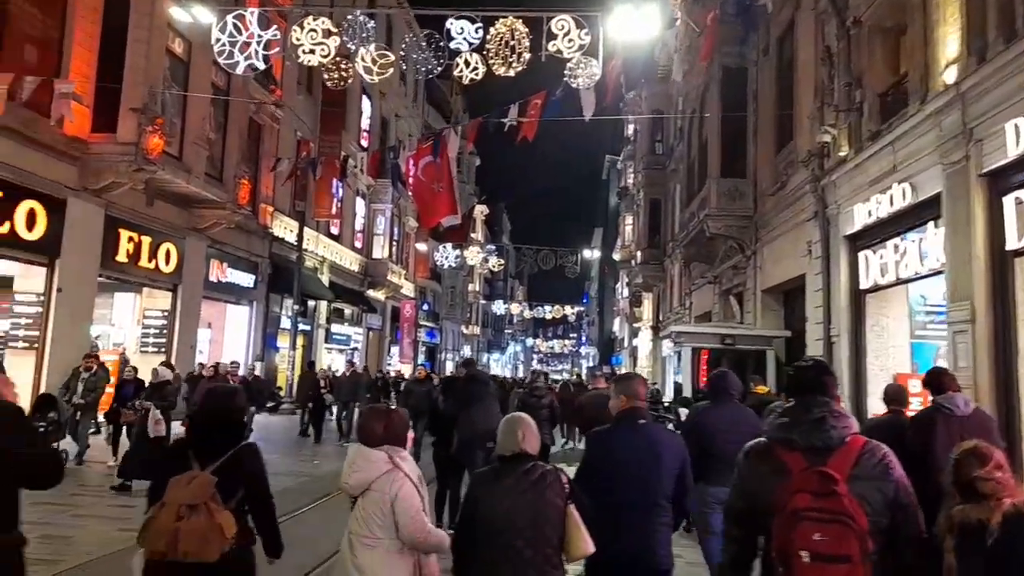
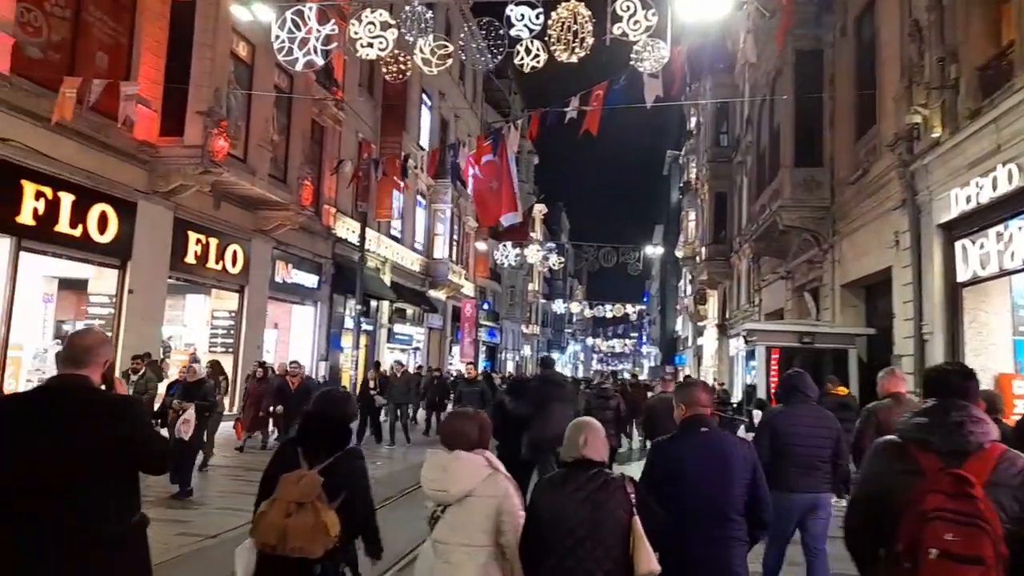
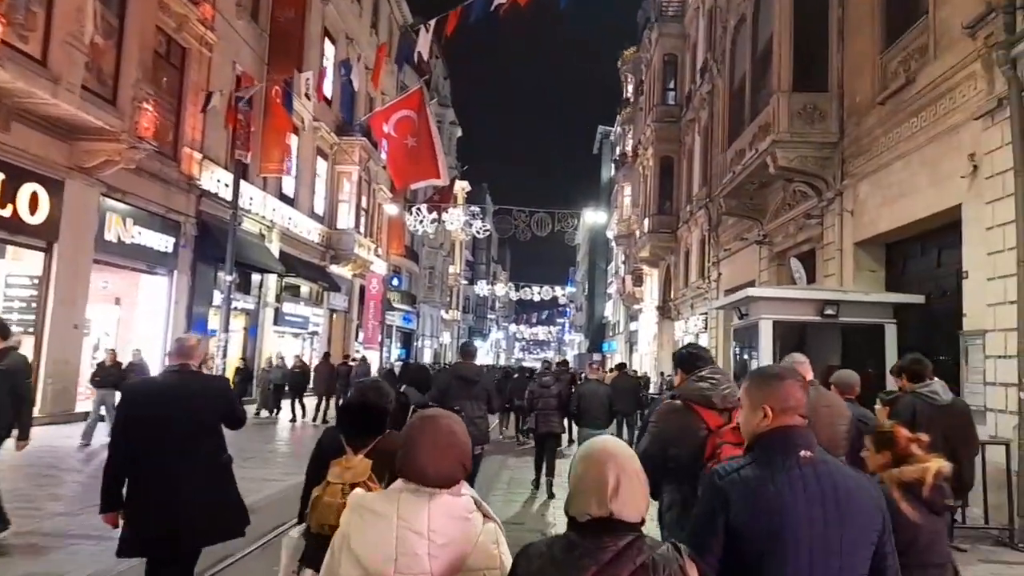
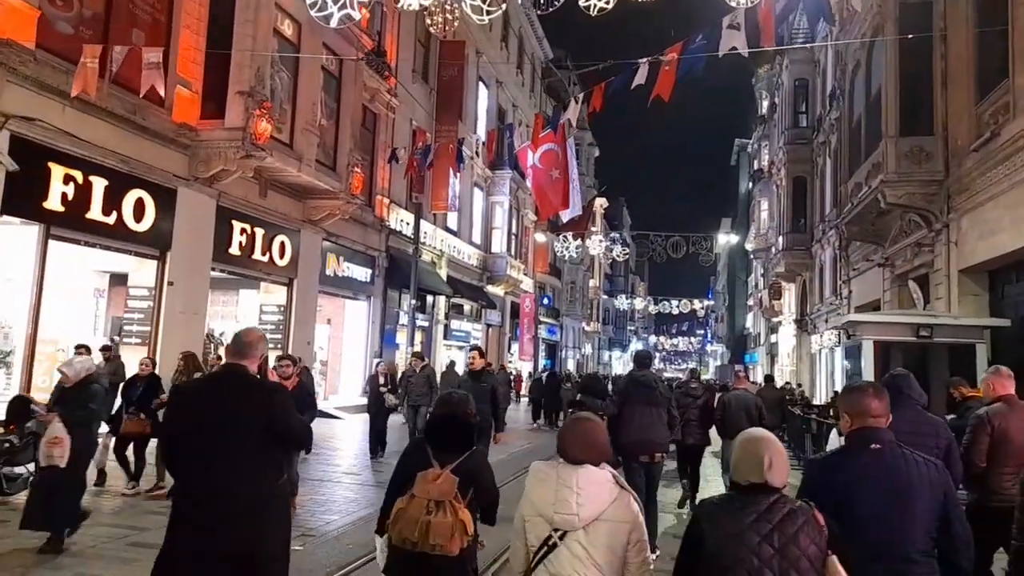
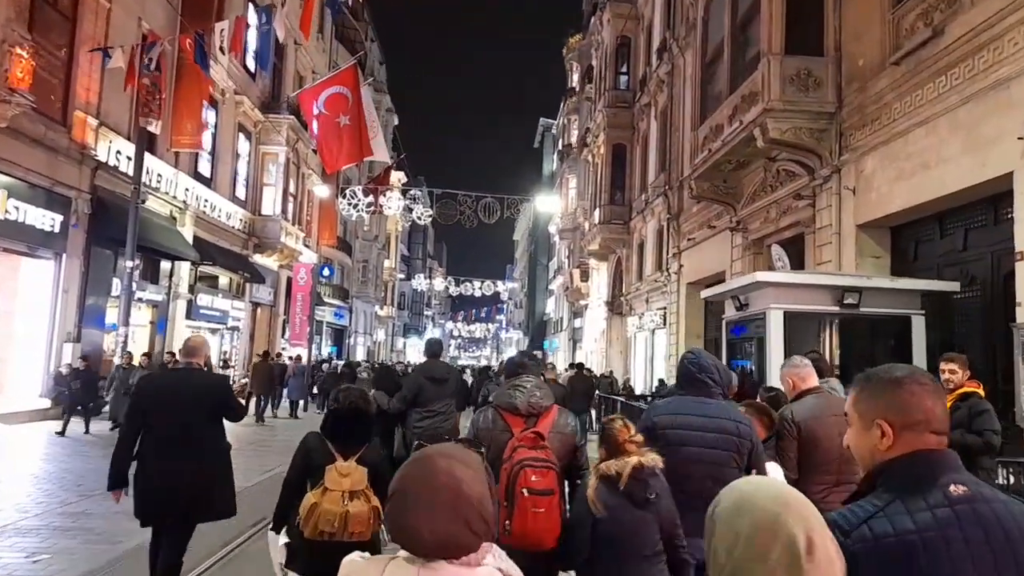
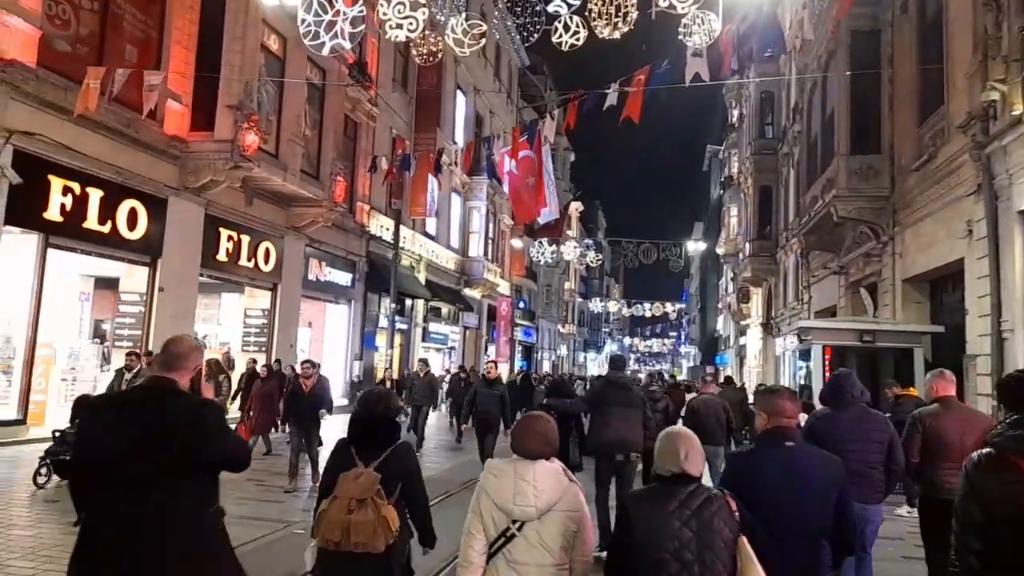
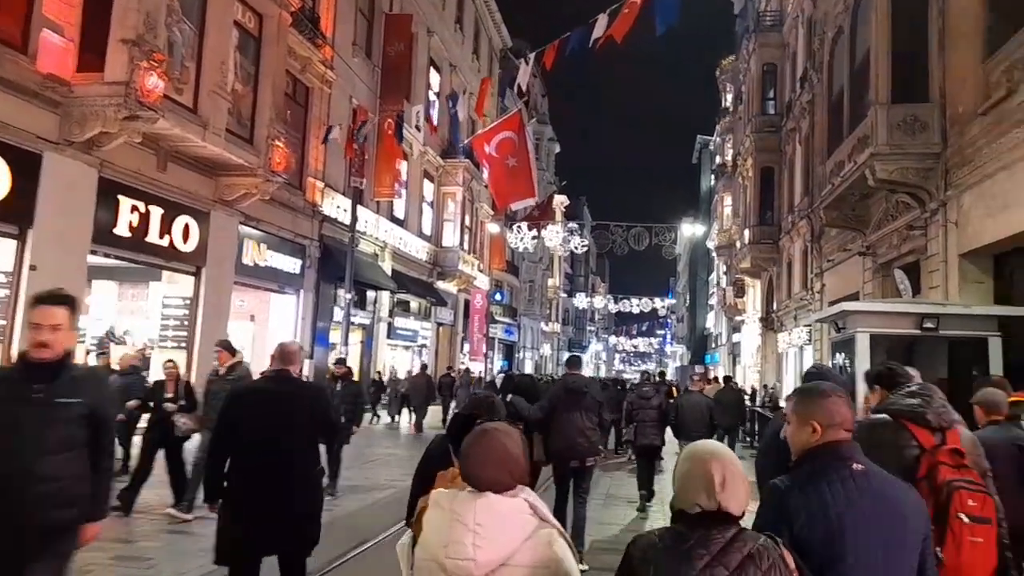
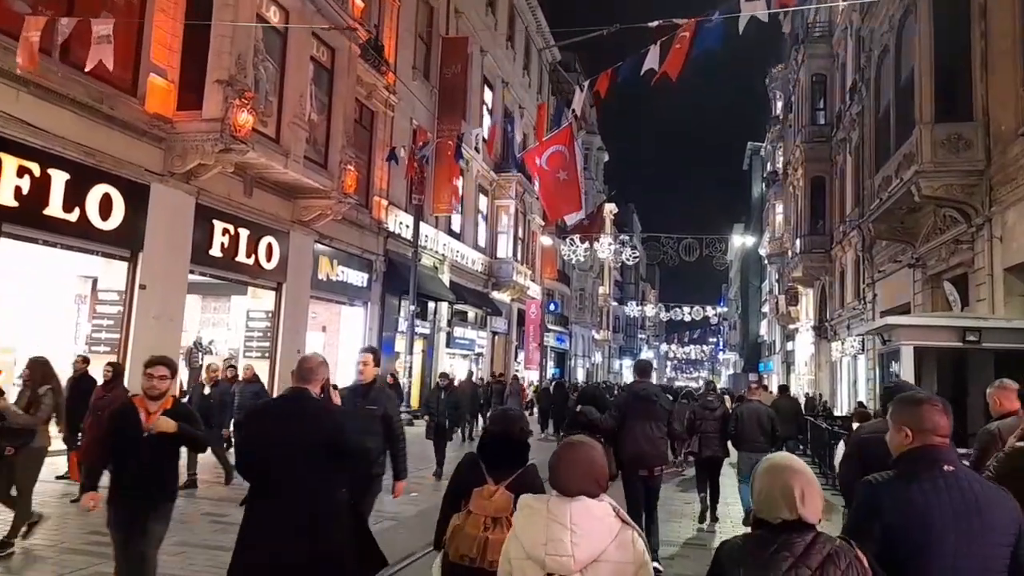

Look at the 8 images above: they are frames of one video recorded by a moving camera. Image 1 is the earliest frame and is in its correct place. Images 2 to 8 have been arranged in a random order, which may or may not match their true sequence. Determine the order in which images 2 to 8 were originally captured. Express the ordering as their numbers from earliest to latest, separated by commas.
2, 6, 4, 8, 7, 3, 5
